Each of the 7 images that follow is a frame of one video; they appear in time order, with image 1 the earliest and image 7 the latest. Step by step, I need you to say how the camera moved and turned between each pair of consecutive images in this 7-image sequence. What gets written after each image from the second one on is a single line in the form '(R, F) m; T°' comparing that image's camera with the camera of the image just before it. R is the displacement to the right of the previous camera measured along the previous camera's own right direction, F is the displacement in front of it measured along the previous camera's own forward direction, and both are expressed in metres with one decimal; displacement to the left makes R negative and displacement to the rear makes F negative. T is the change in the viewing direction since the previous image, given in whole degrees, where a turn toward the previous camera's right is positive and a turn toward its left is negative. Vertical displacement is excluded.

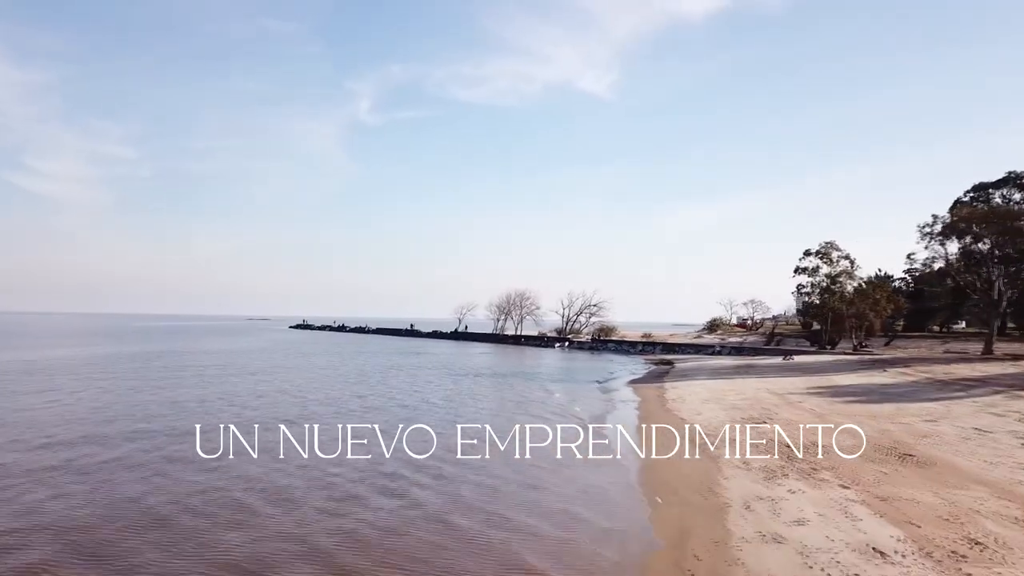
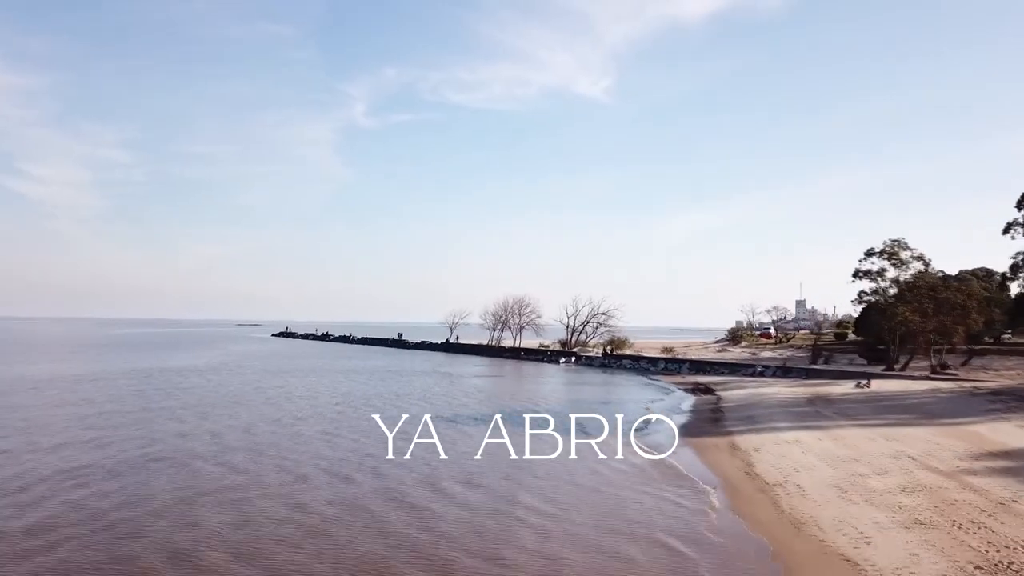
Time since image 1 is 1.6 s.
(-0.1, +5.7) m; 0°
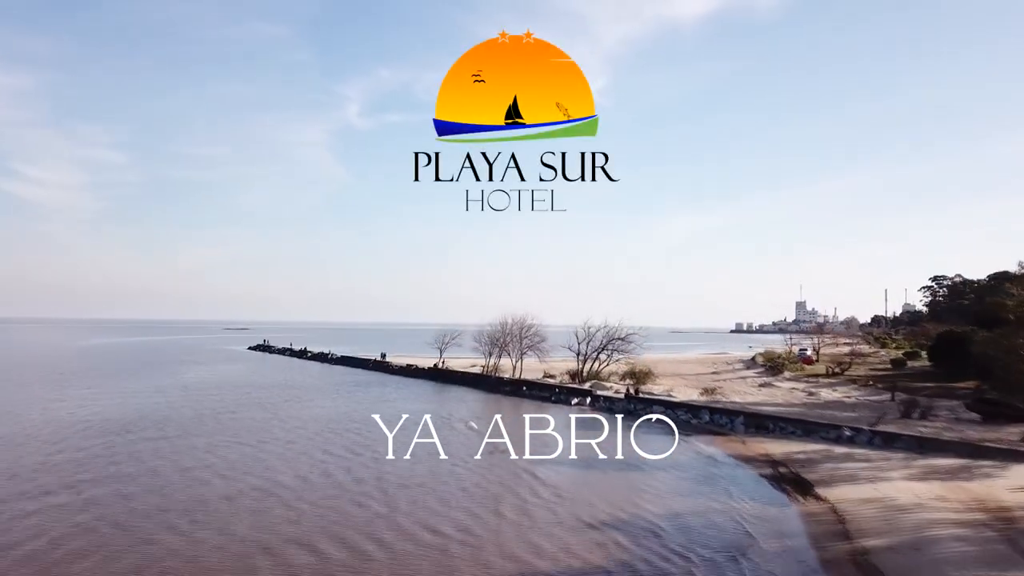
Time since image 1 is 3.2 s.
(-0.2, +7.1) m; 0°
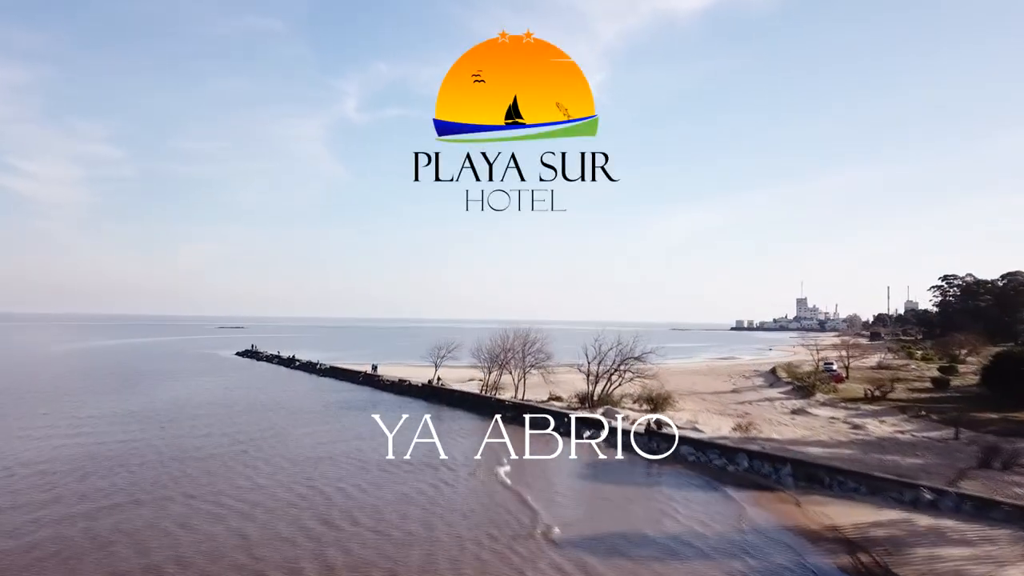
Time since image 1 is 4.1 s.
(-0.2, +3.7) m; 0°
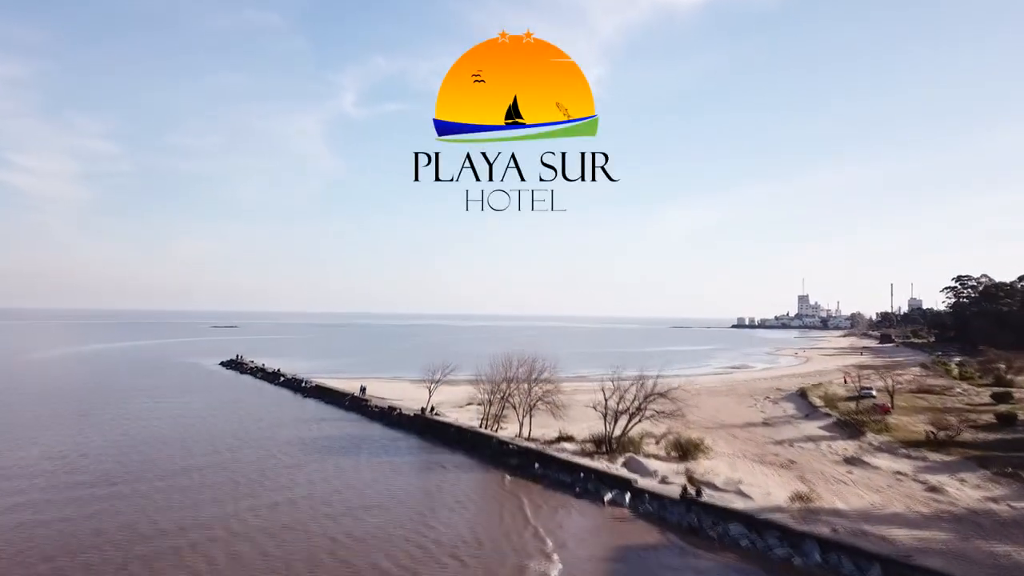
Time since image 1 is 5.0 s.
(-0.2, +4.5) m; 0°
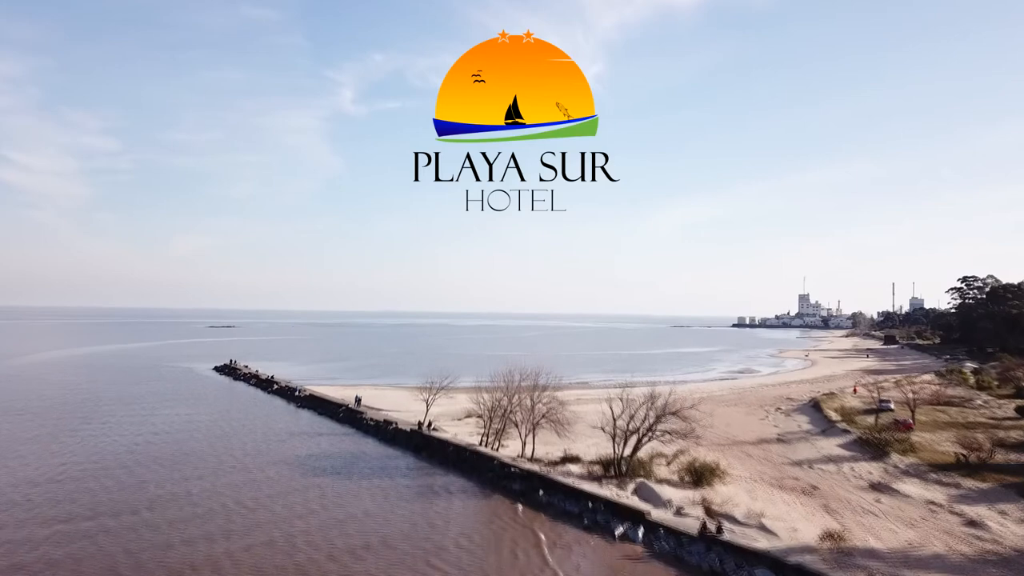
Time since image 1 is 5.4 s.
(-0.1, +1.7) m; 0°
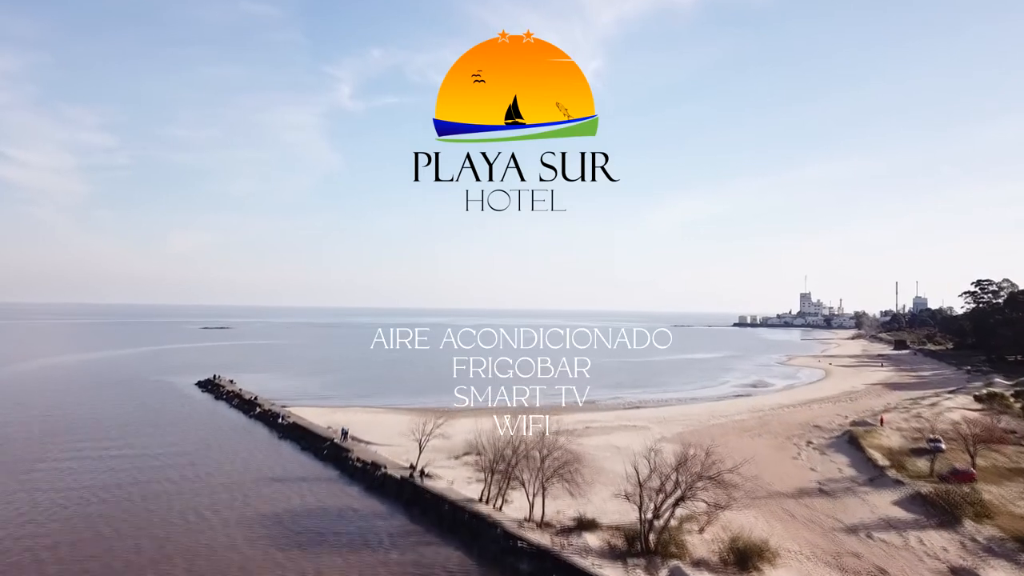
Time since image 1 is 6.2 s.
(-0.3, +4.2) m; 0°
